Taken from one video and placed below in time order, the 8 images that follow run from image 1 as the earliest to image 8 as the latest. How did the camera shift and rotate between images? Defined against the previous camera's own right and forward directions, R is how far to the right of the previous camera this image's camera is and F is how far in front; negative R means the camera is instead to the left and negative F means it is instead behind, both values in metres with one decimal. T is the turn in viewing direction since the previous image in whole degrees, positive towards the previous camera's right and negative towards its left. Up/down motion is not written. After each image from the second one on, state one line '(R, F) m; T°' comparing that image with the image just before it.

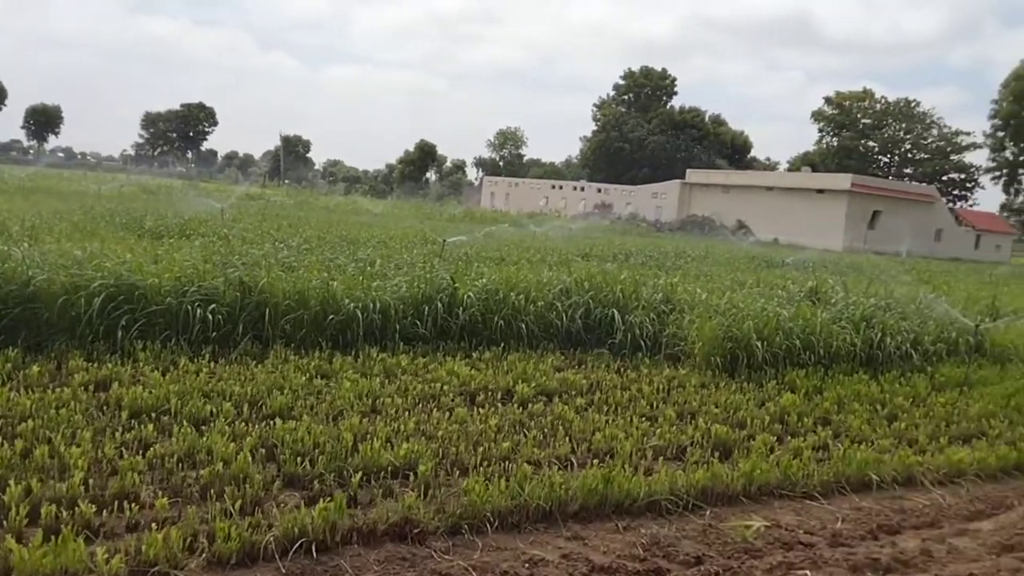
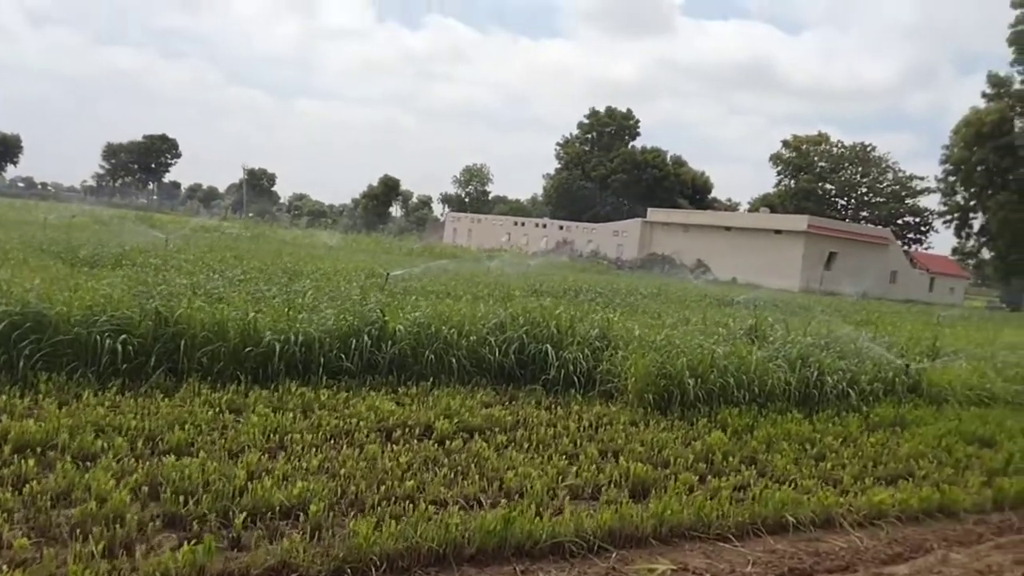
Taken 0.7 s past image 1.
(+0.2, +0.1) m; +2°
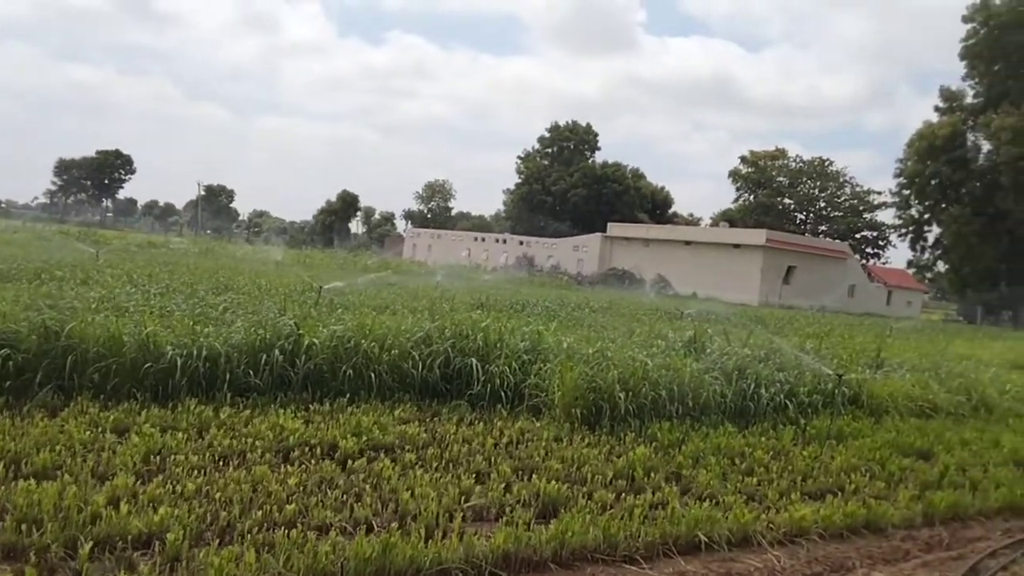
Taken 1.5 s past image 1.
(+0.3, +0.2) m; +2°
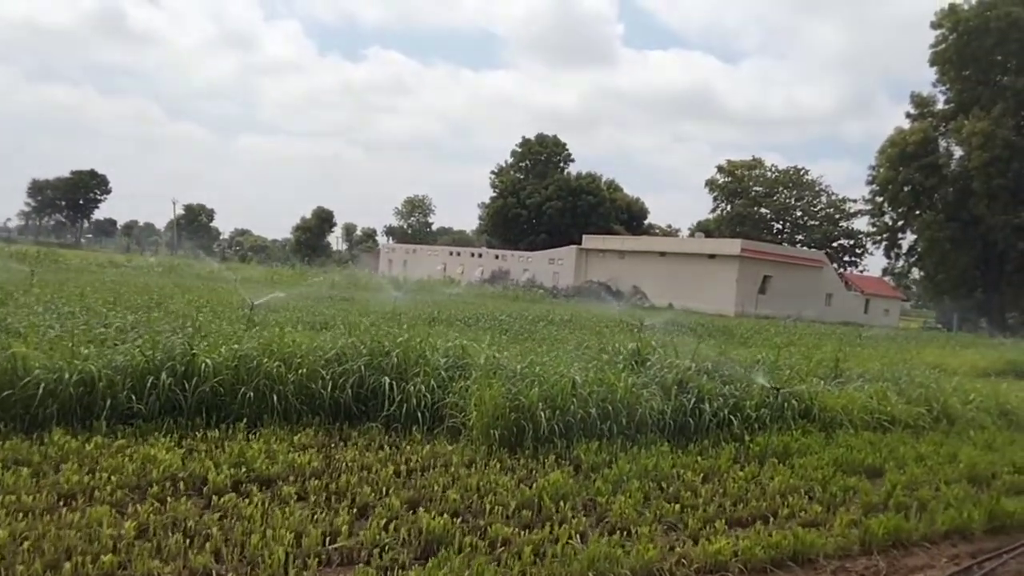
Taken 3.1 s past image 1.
(+0.4, +0.4) m; +1°
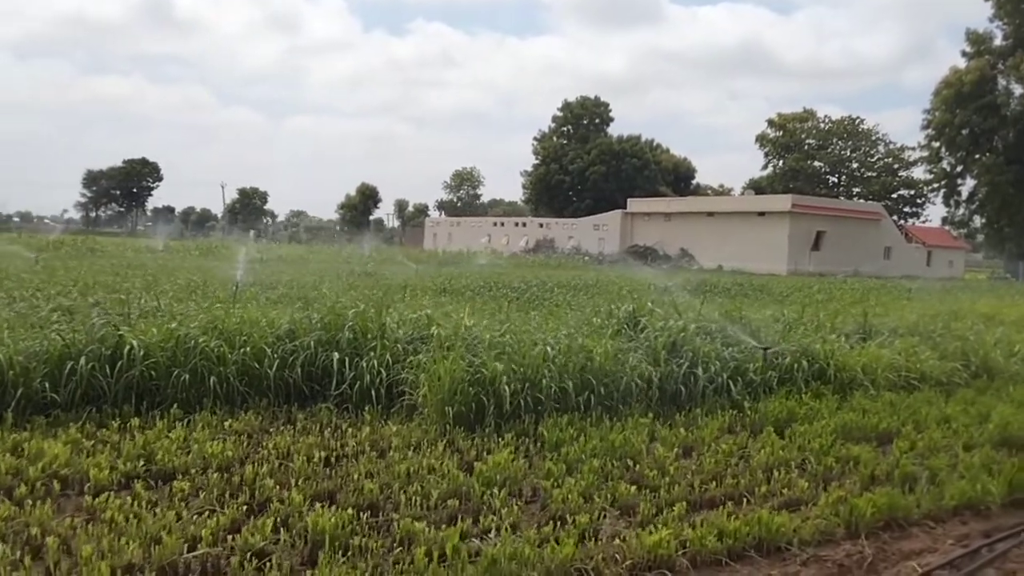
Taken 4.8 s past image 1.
(+0.6, +0.6) m; -4°
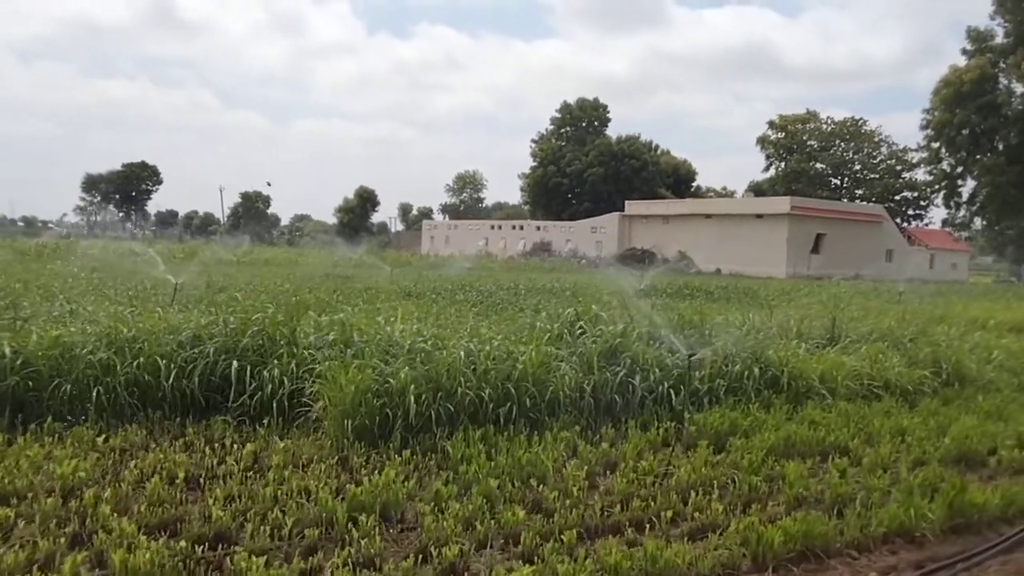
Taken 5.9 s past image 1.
(+0.5, +0.4) m; -1°
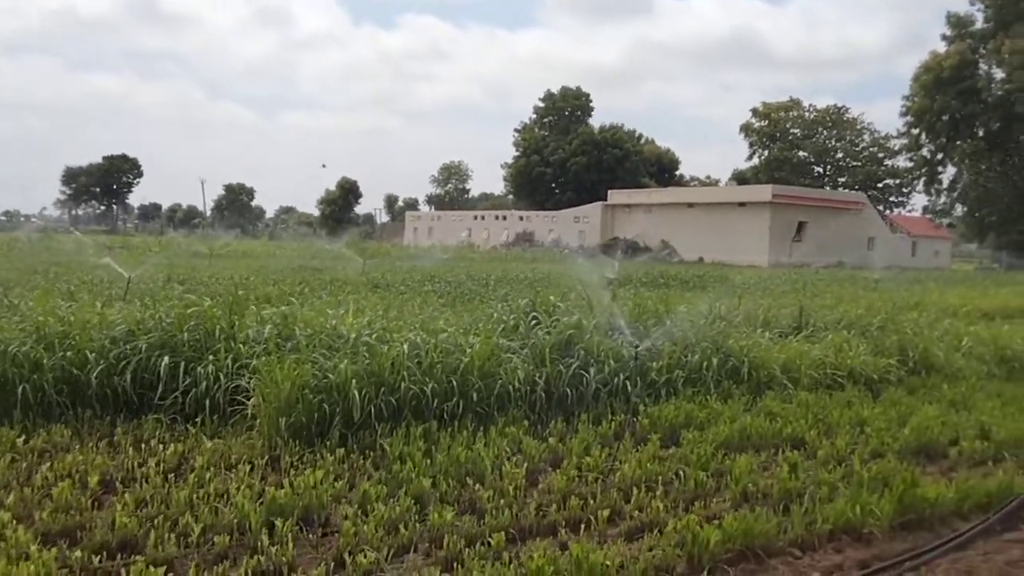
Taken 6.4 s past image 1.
(+0.2, +0.2) m; +1°
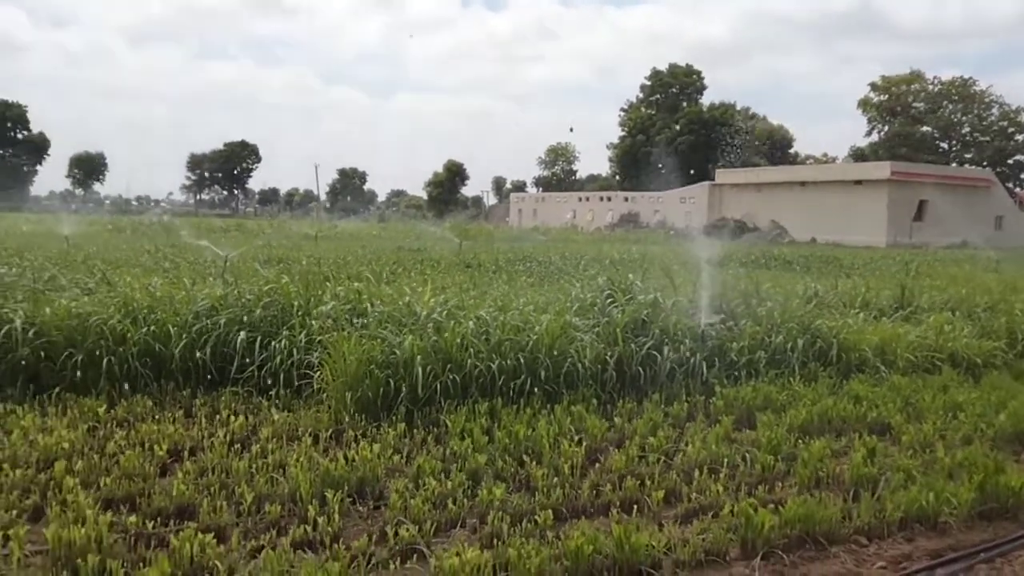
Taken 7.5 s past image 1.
(+0.2, +0.1) m; -7°
